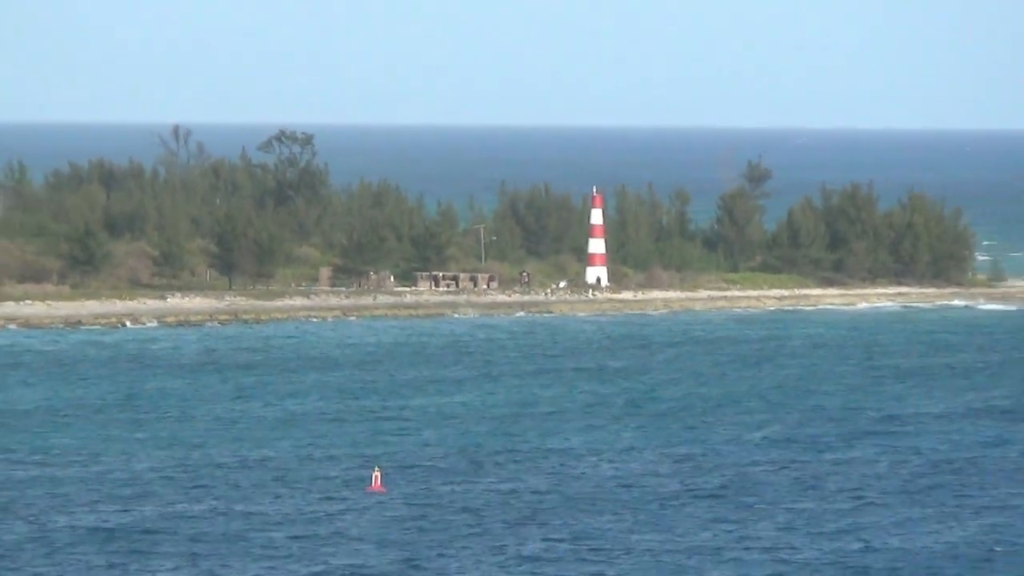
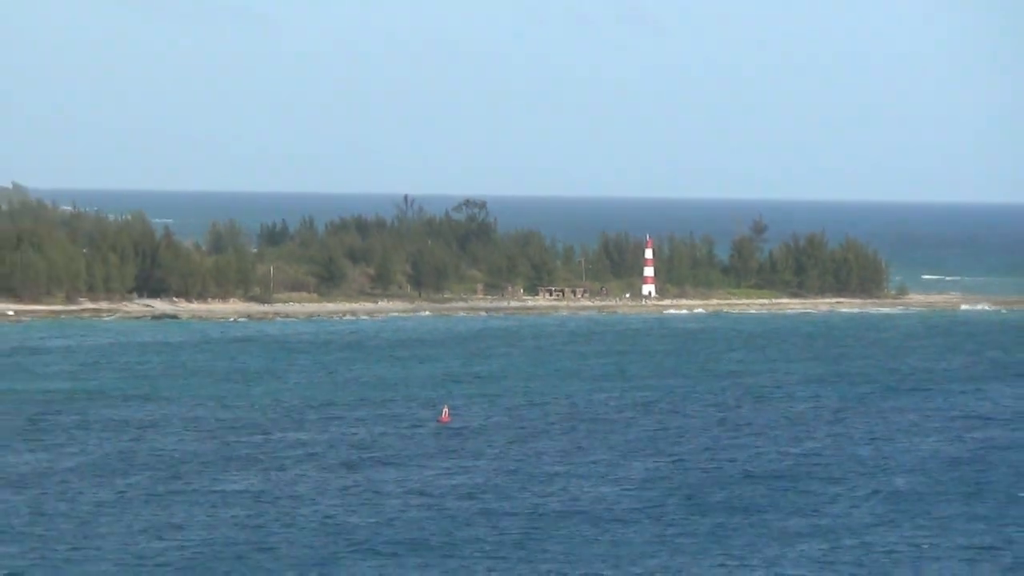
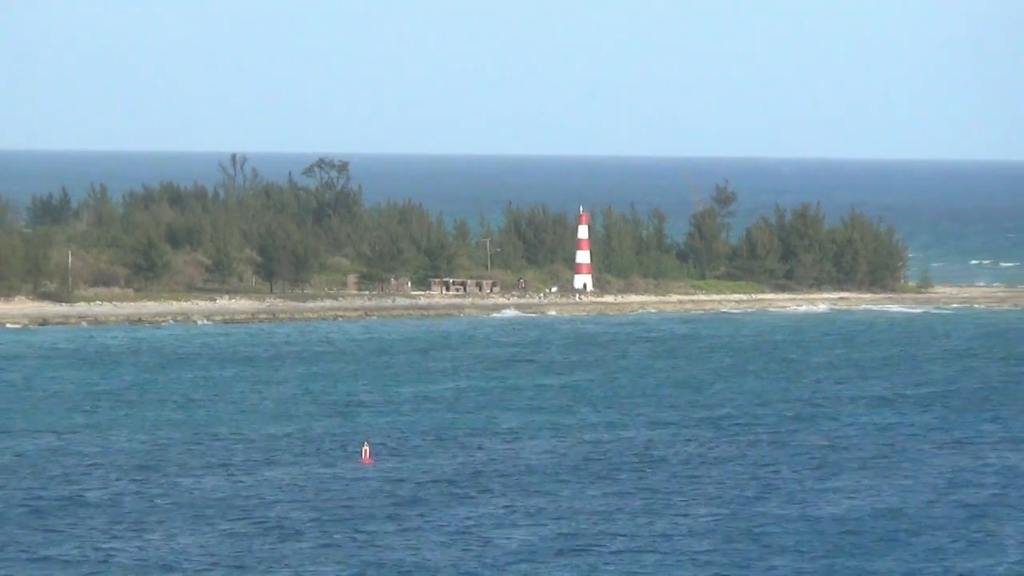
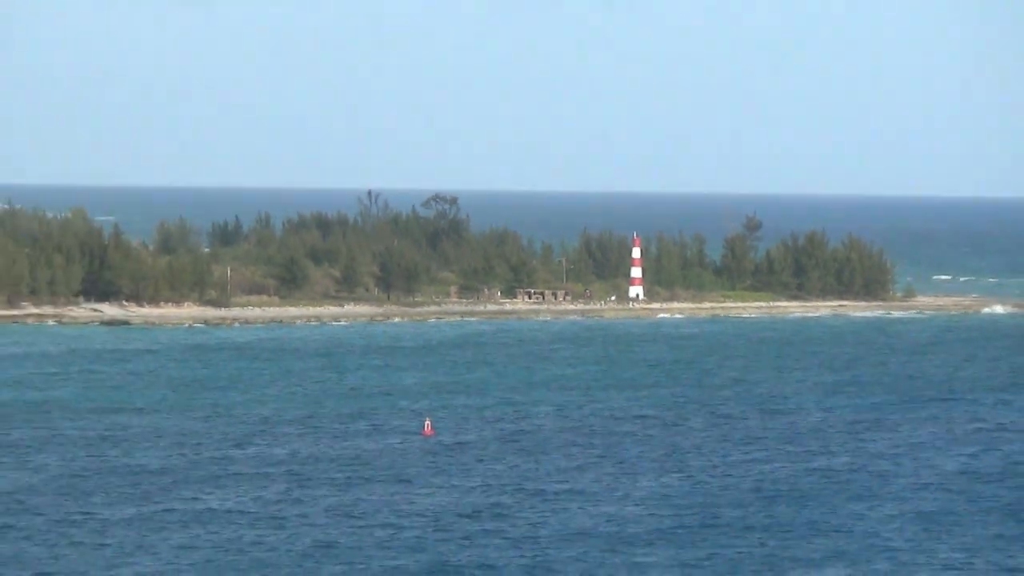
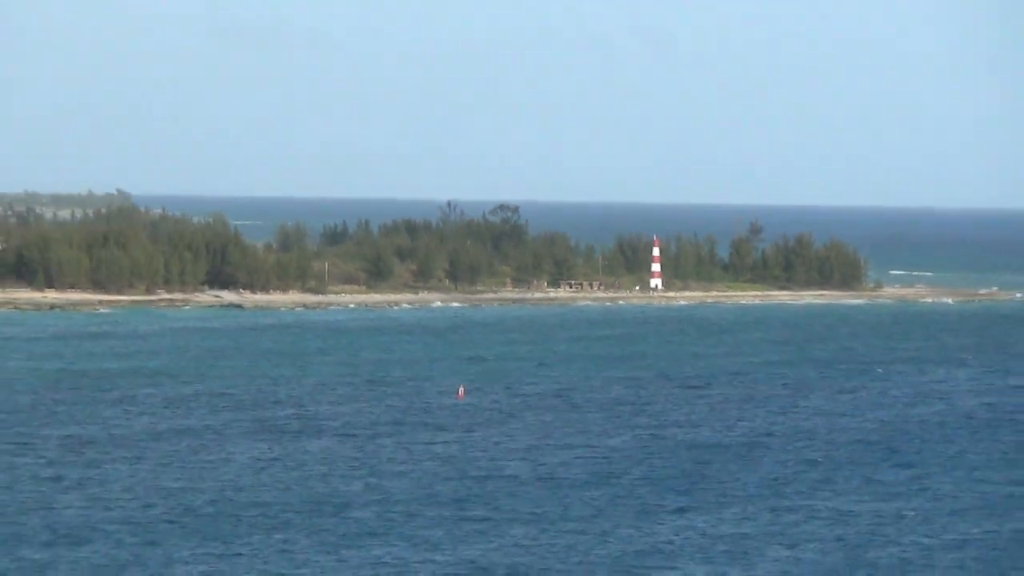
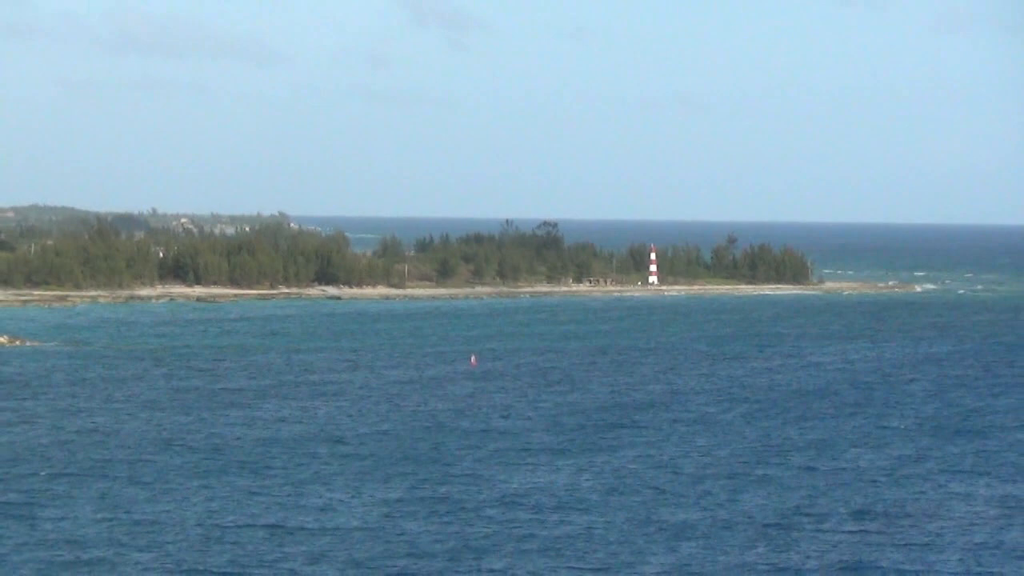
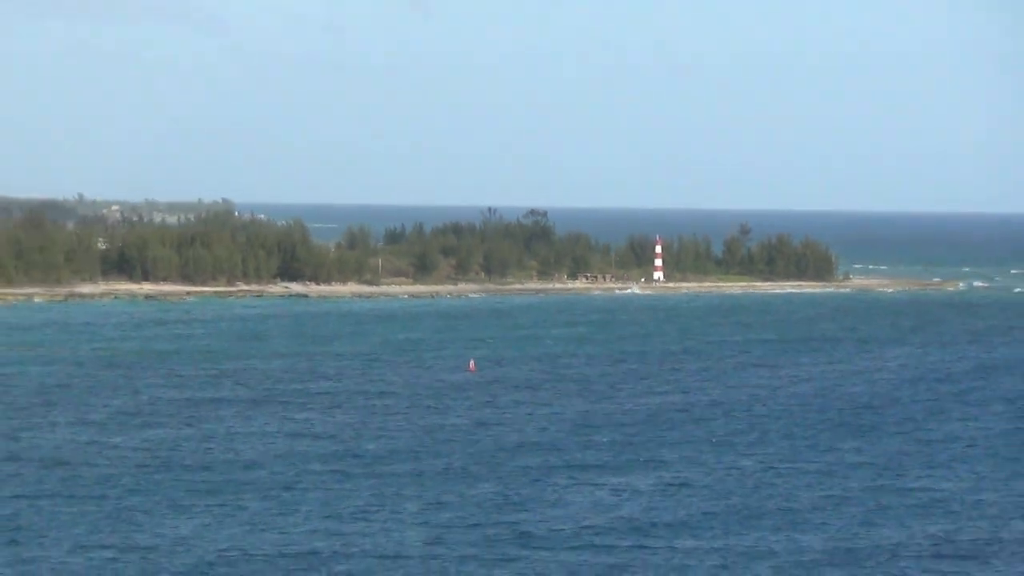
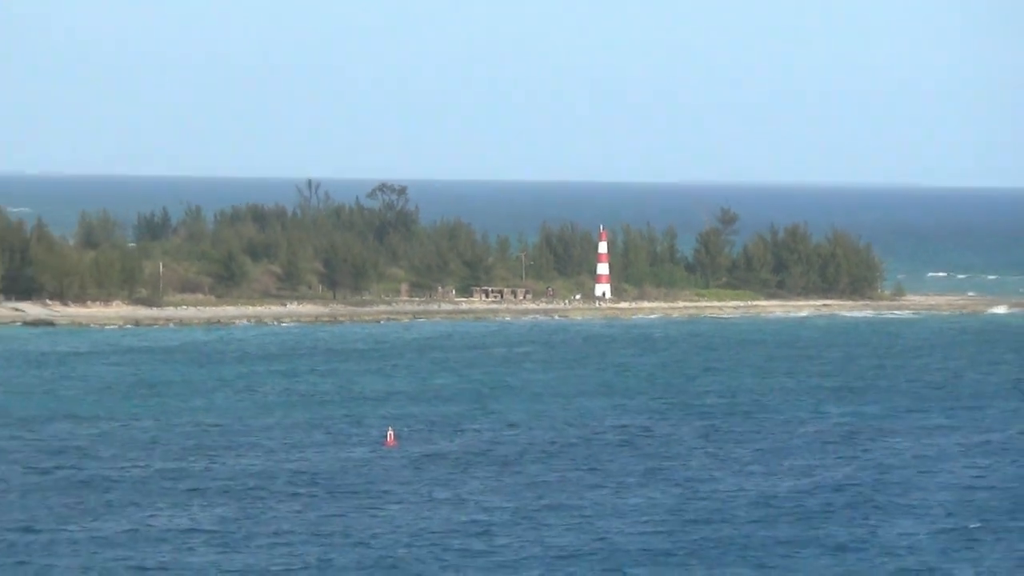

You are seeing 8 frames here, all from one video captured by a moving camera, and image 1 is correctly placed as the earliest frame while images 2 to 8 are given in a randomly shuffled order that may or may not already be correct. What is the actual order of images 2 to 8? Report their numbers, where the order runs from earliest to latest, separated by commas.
3, 8, 4, 2, 5, 7, 6
